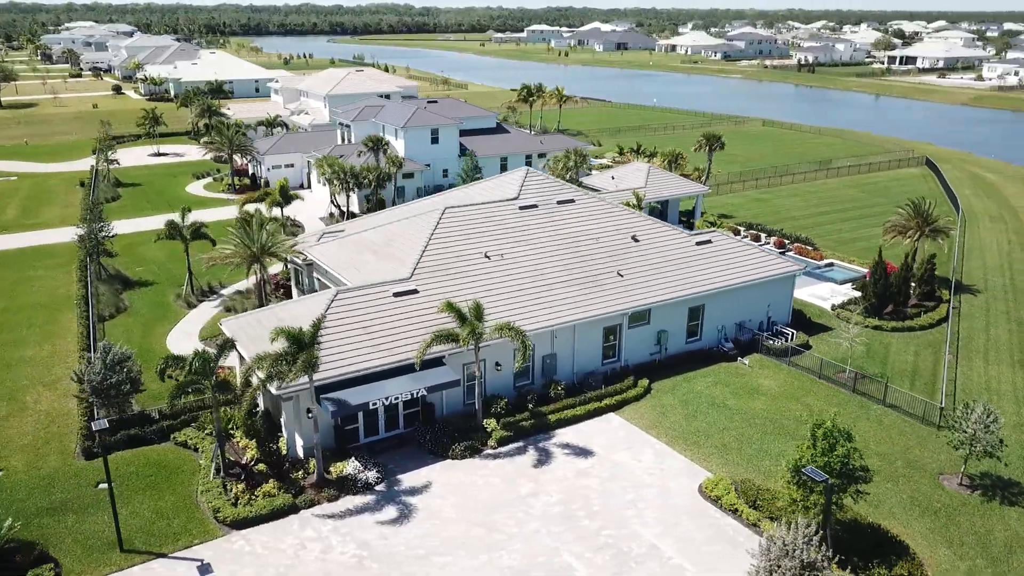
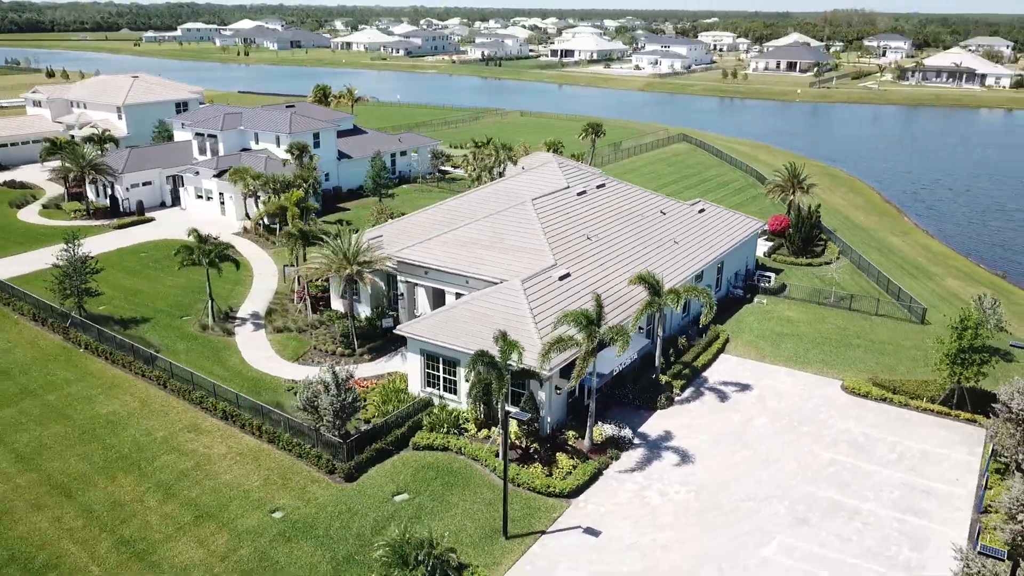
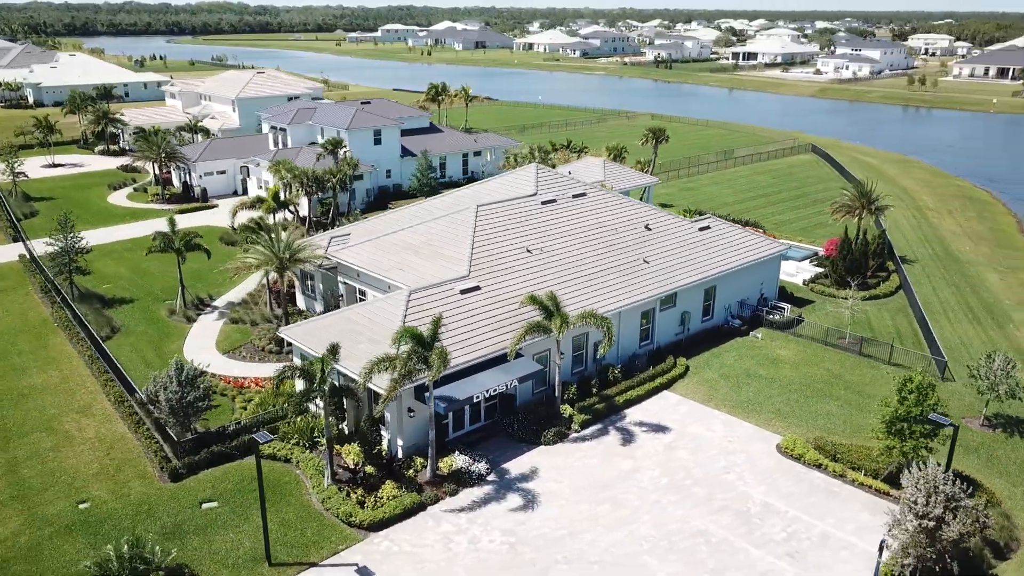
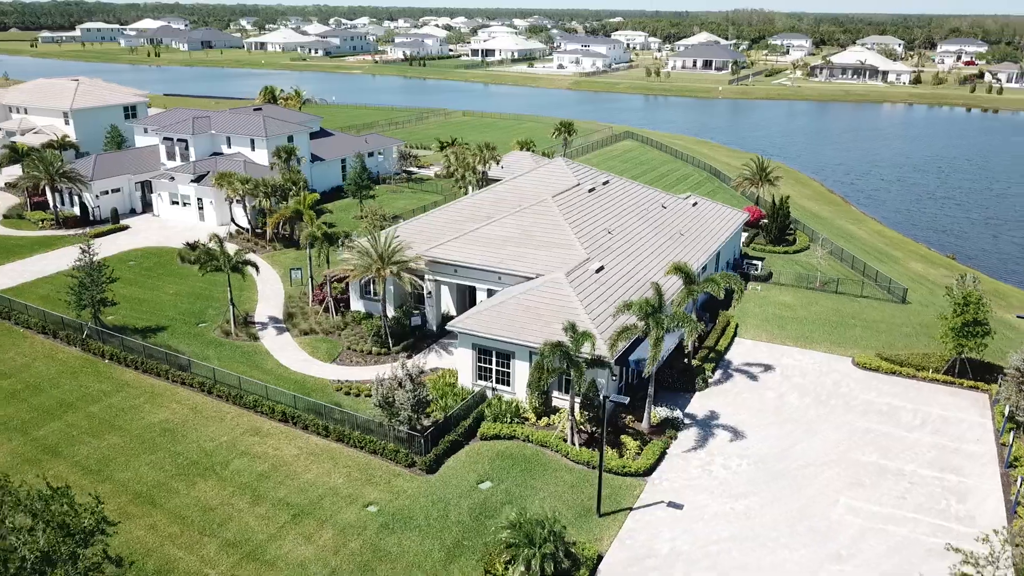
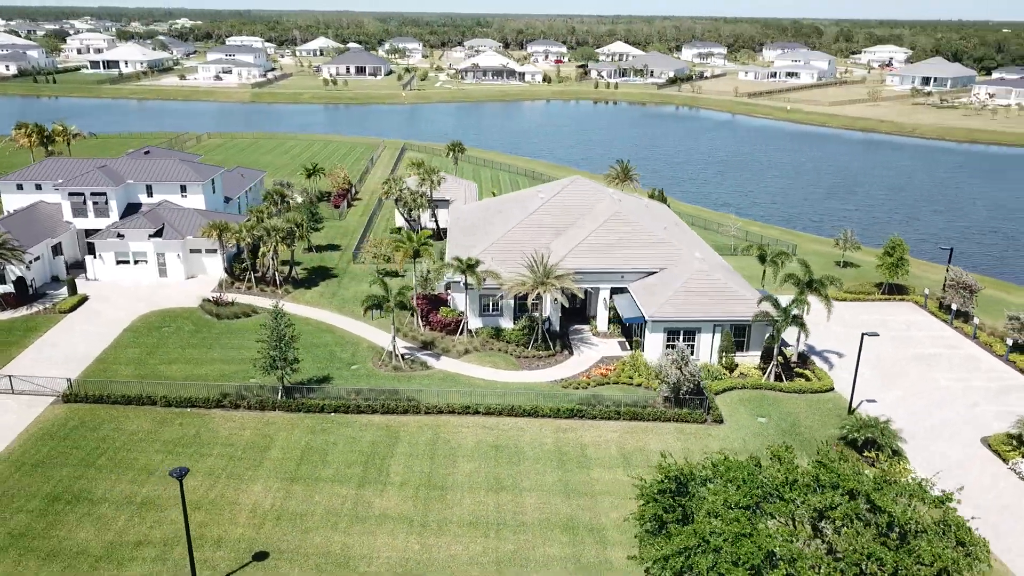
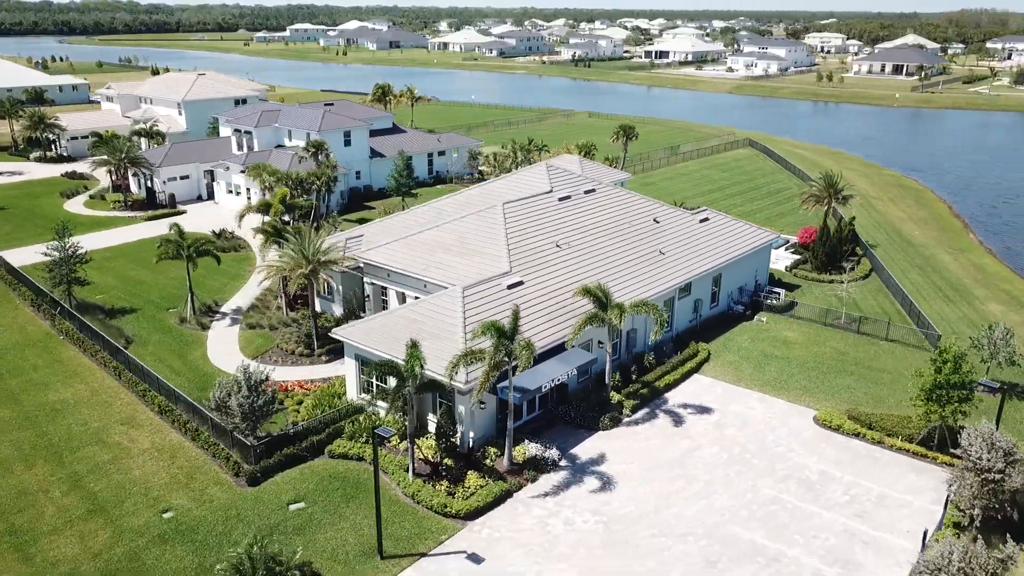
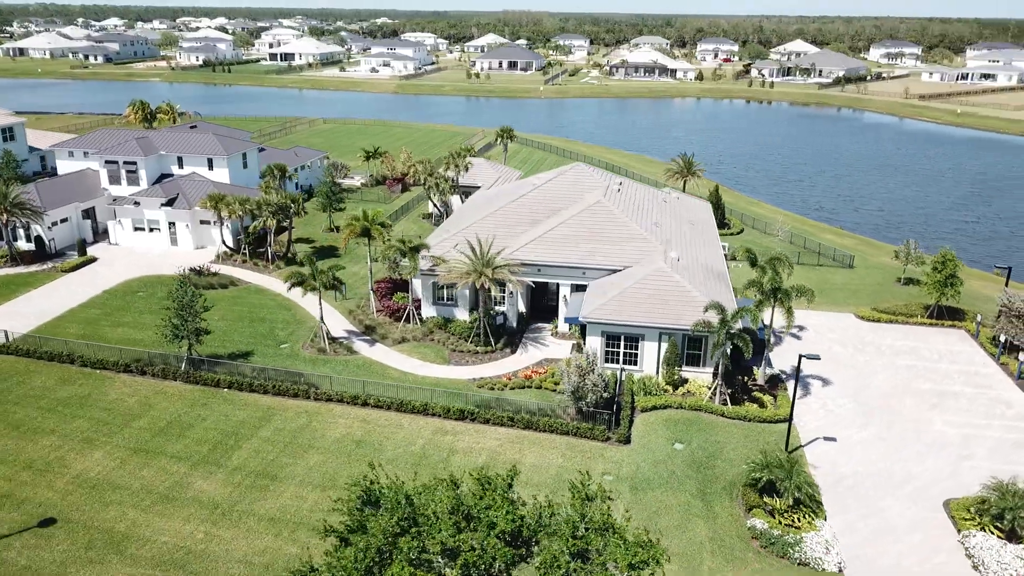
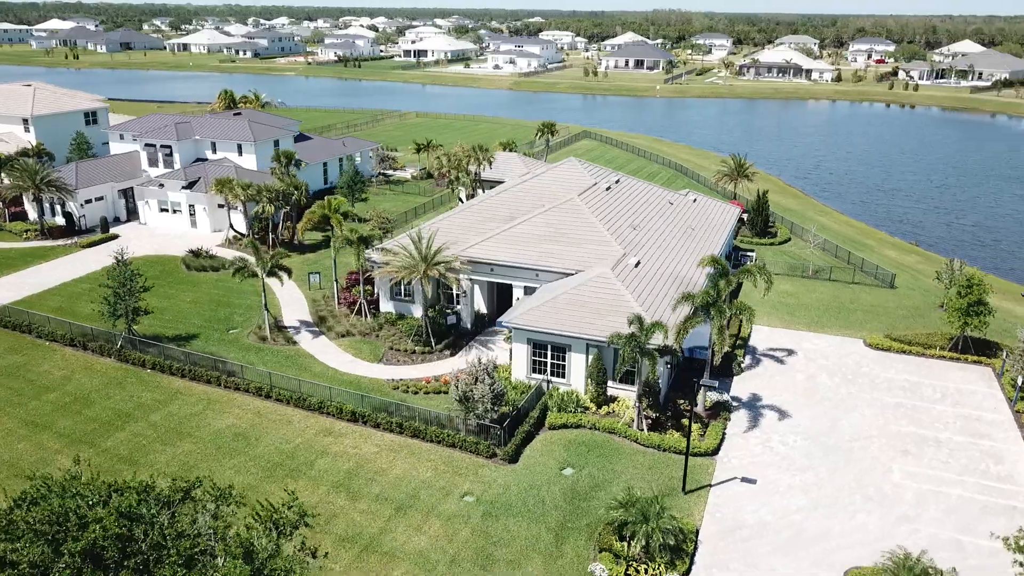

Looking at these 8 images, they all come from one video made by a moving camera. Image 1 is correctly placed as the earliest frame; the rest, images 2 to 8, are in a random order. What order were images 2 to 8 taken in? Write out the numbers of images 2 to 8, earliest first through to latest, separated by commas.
3, 6, 2, 4, 8, 7, 5
